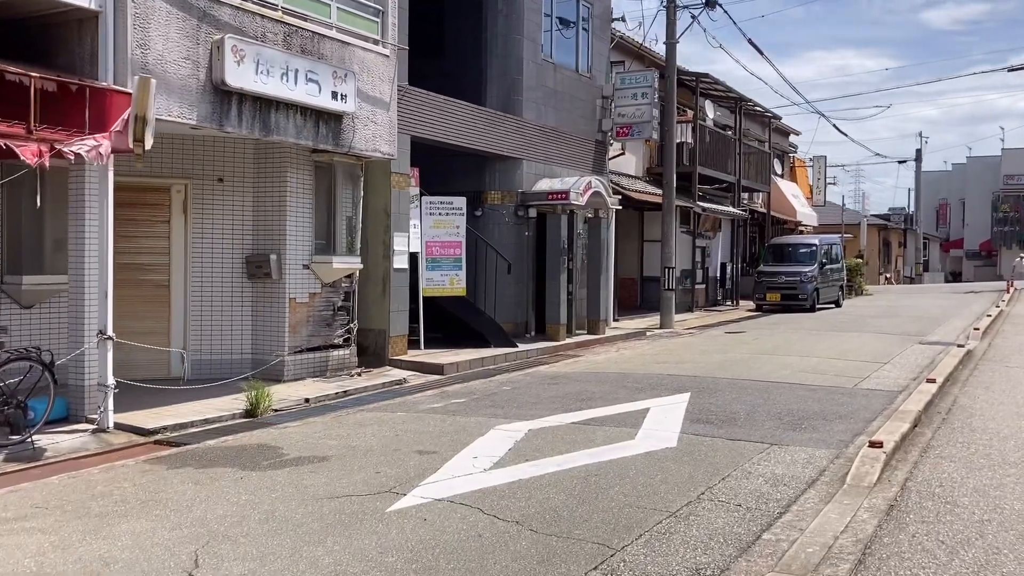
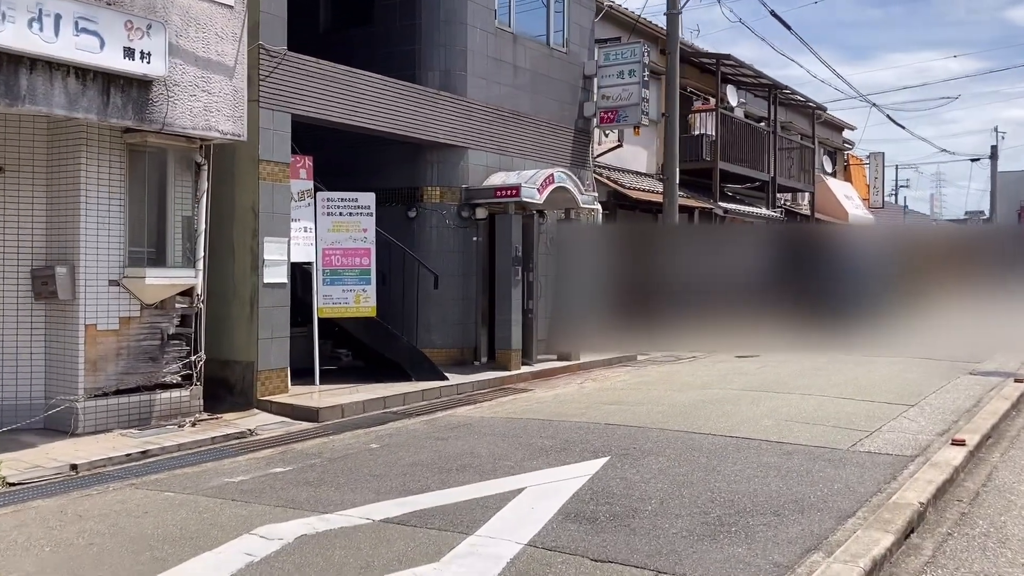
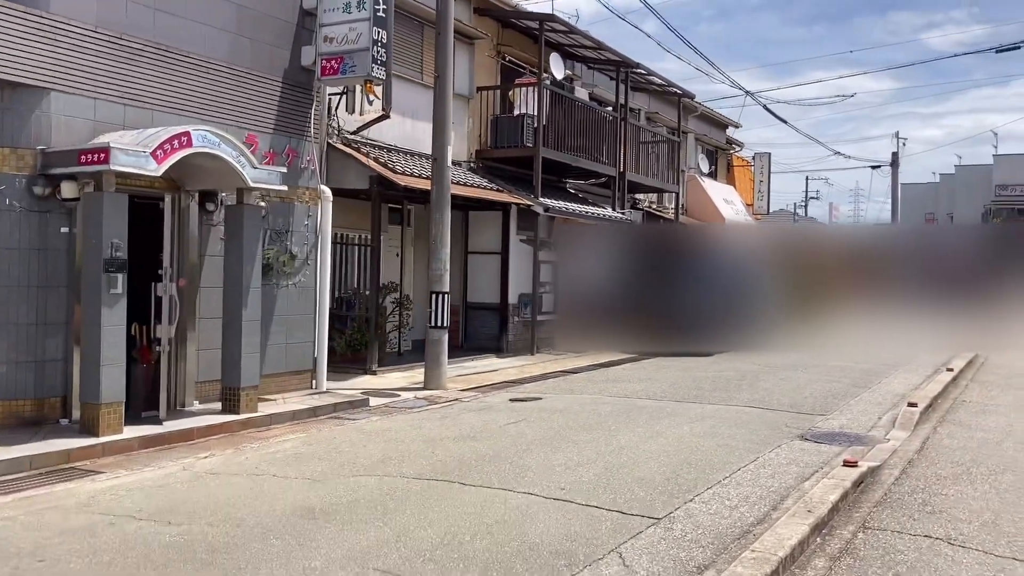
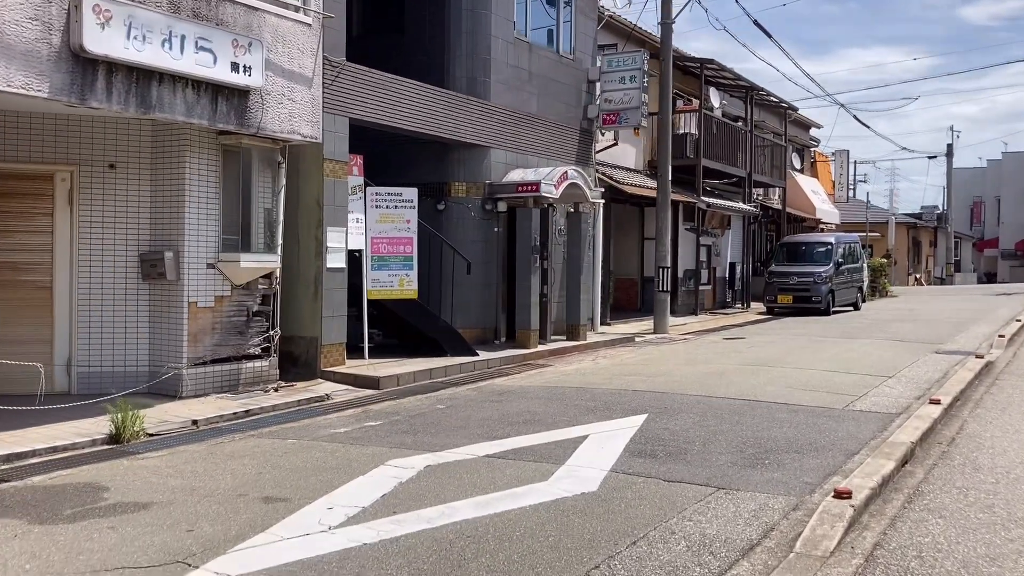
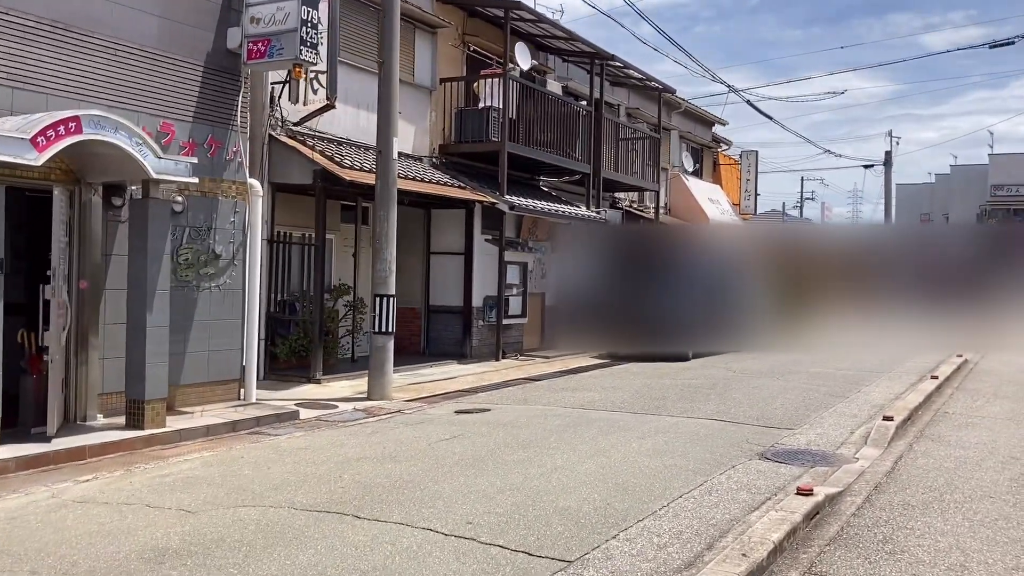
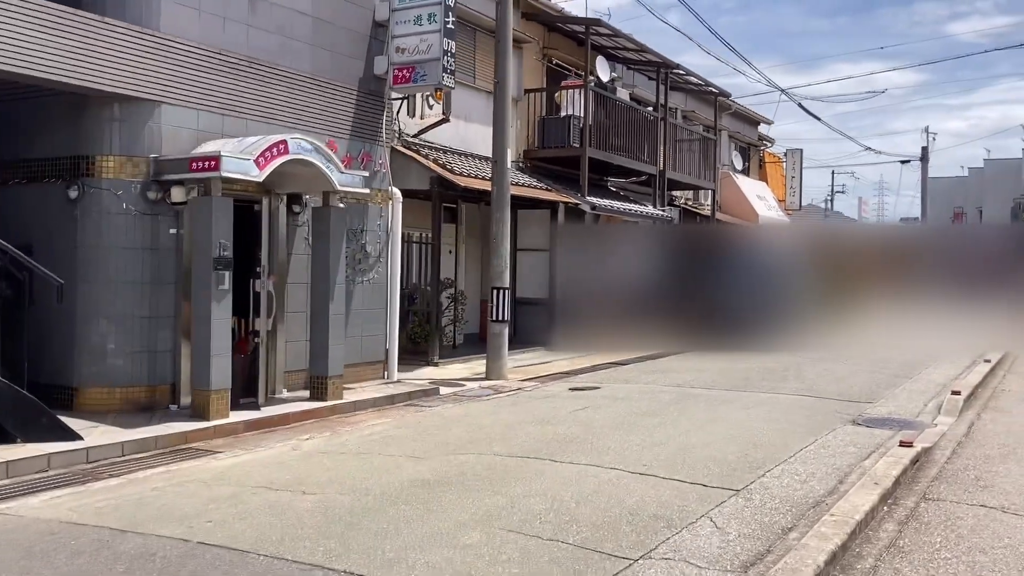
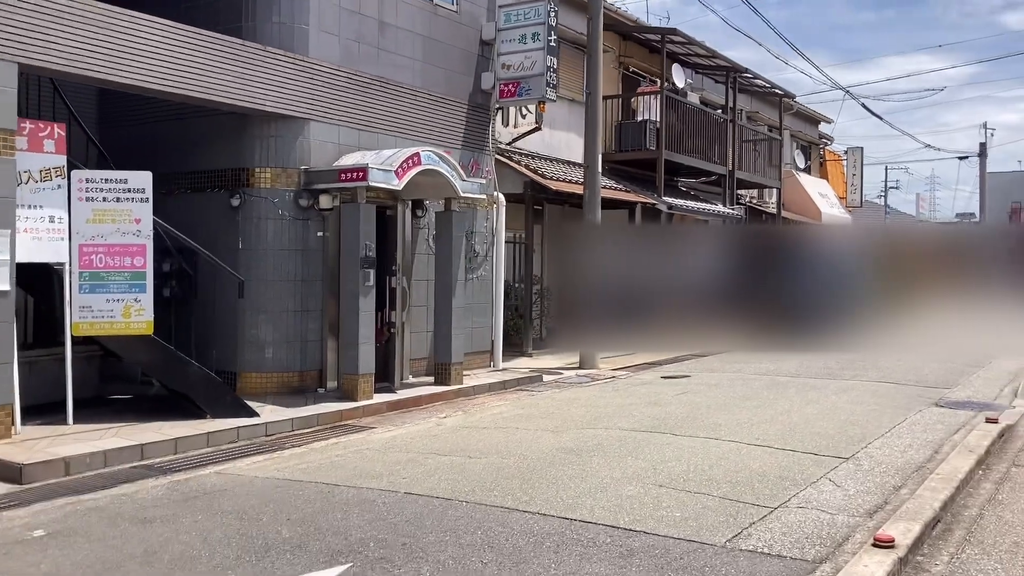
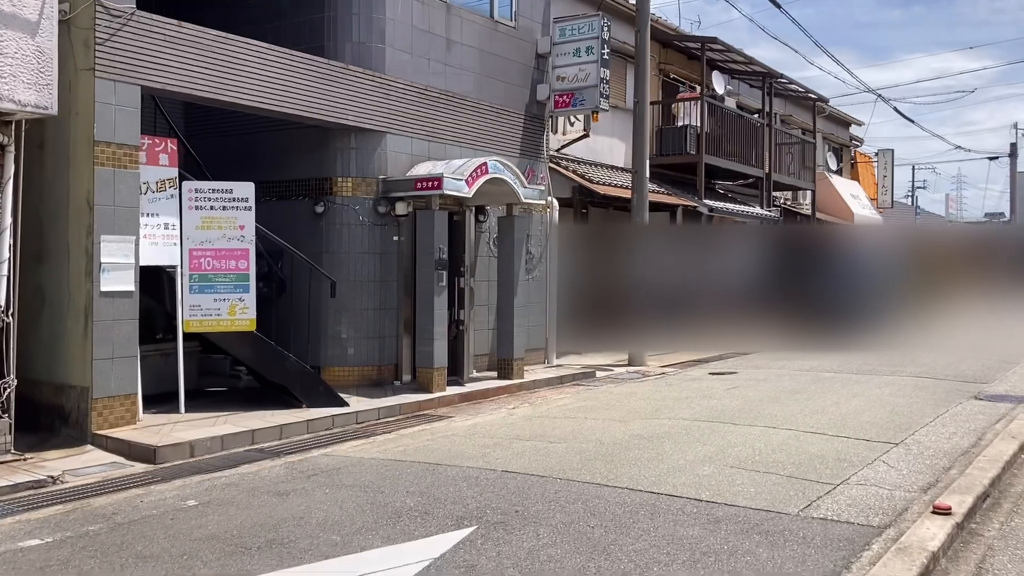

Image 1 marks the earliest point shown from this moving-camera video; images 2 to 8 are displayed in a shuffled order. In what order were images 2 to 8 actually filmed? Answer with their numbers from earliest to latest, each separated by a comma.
4, 2, 8, 7, 6, 3, 5
